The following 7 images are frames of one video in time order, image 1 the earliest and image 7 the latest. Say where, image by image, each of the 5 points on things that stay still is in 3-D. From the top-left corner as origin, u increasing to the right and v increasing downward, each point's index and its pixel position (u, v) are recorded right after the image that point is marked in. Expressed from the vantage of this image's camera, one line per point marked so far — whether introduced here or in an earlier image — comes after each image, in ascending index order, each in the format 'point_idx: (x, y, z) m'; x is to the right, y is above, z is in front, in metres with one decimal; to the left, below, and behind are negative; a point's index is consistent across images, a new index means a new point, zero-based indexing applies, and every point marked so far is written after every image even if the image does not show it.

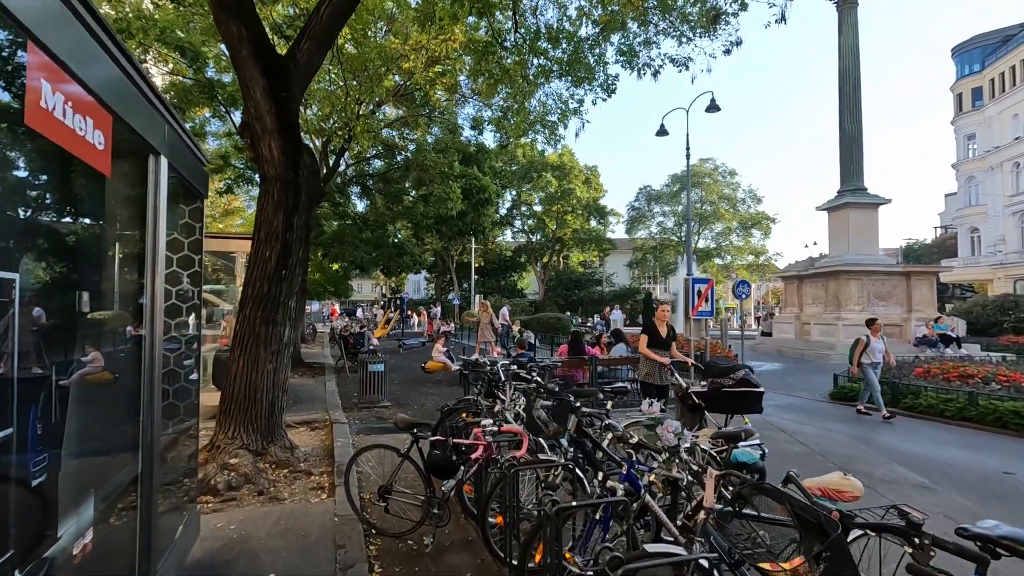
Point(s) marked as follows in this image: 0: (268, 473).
0: (-2.4, -1.8, +5.3) m
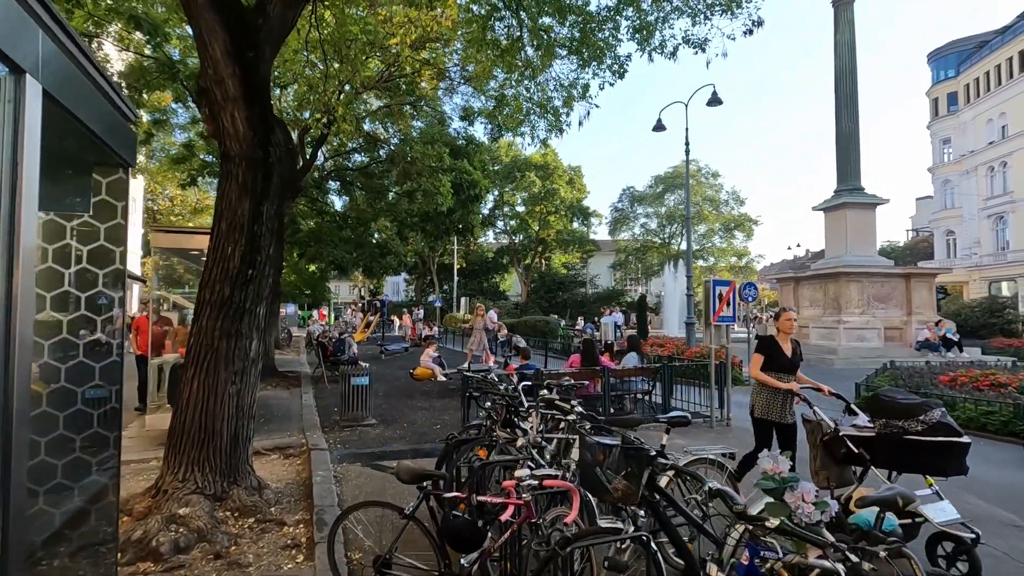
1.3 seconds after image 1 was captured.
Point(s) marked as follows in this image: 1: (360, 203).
0: (-2.2, -1.9, +4.2) m
1: (-4.6, +2.6, +16.1) m
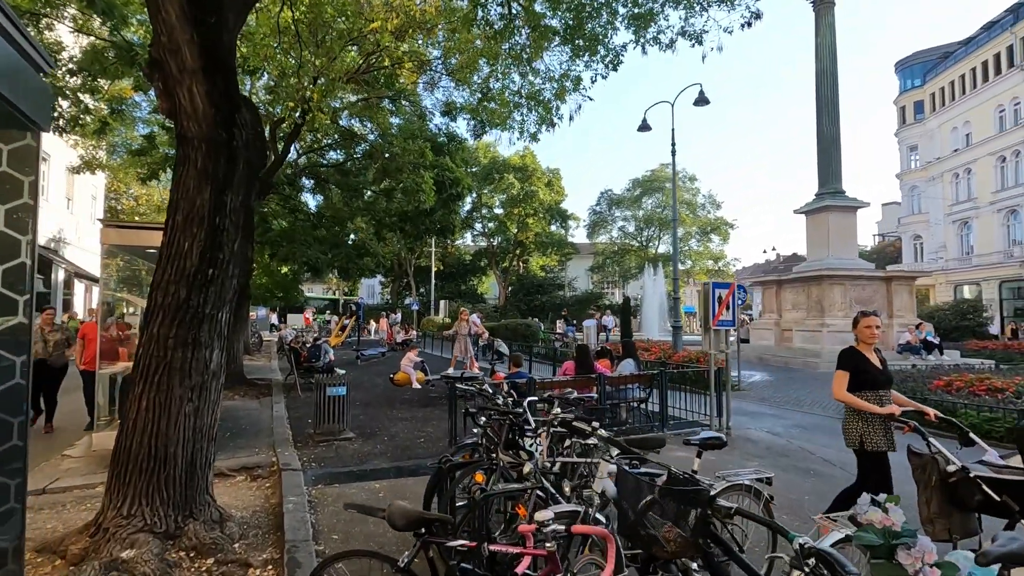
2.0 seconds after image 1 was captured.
0: (-2.2, -1.9, +3.6) m
1: (-5.1, +2.5, +15.3) m
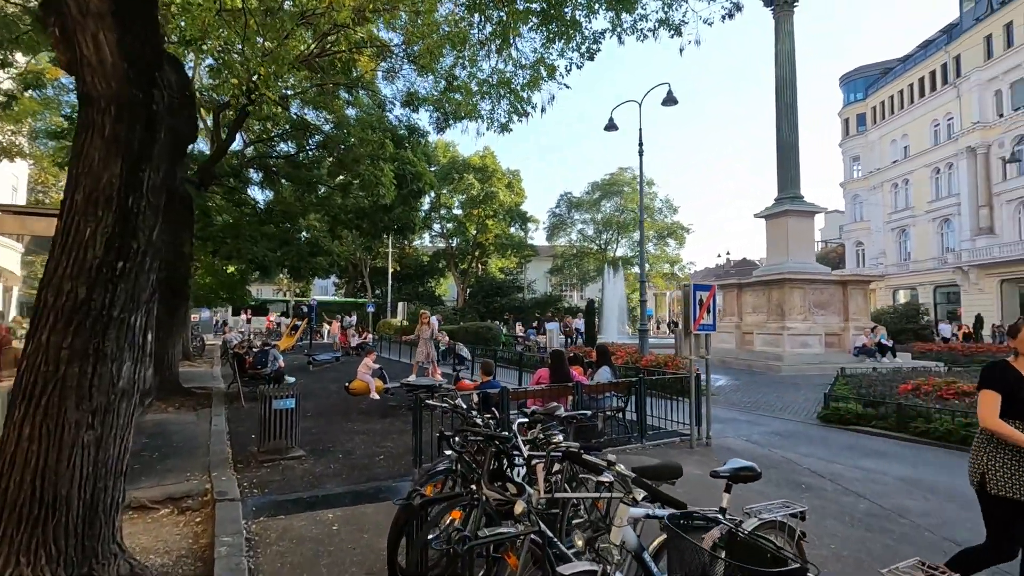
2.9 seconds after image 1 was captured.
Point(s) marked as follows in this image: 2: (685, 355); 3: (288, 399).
0: (-2.3, -1.9, +2.8) m
1: (-6.0, +2.5, +14.3) m
2: (+2.5, -1.0, +7.7) m
3: (-2.9, -1.4, +6.8) m
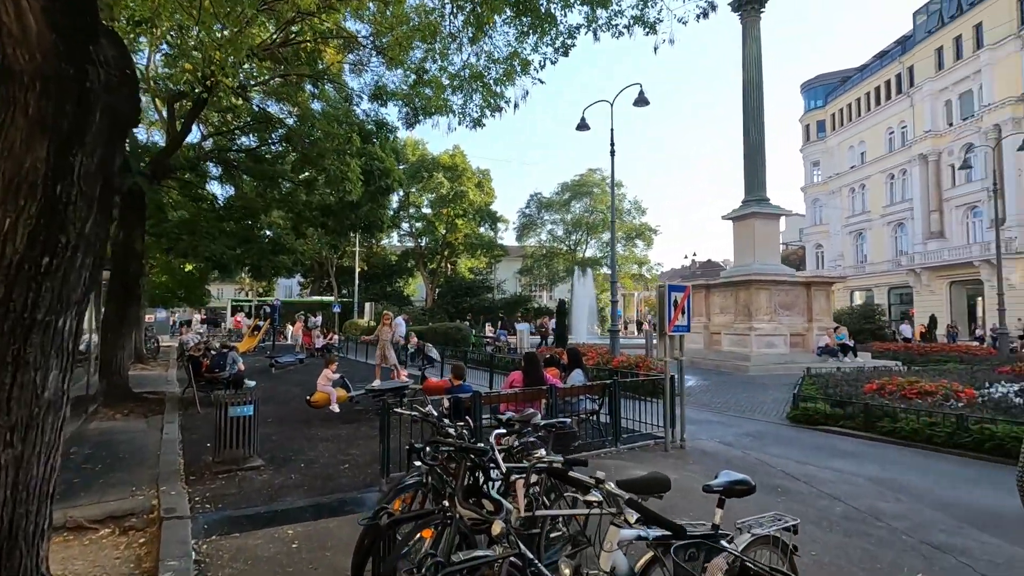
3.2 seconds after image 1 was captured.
0: (-2.4, -1.9, +2.4) m
1: (-6.8, +2.5, +13.7) m
2: (+2.1, -1.0, +7.6) m
3: (-3.2, -1.4, +6.4) m
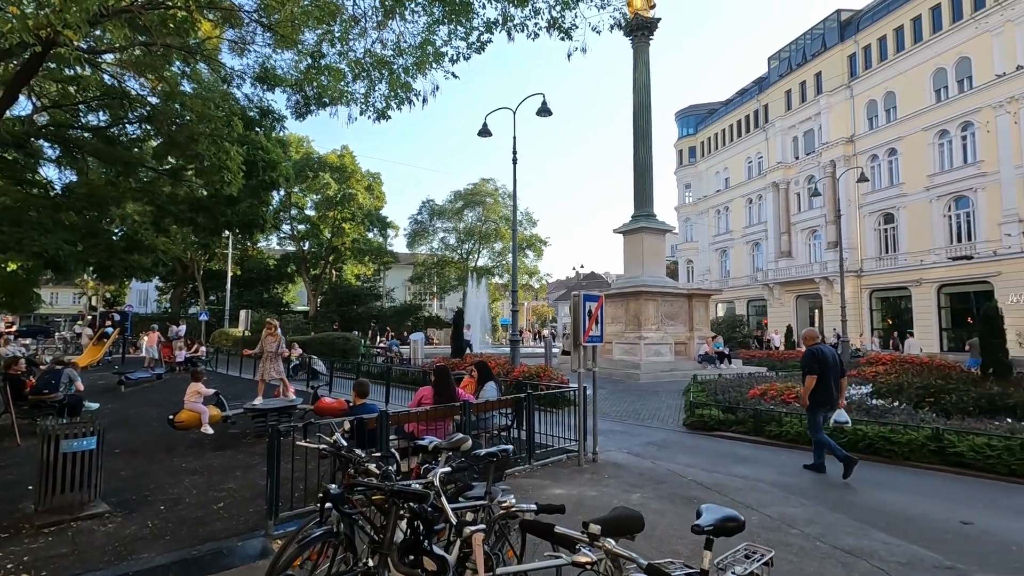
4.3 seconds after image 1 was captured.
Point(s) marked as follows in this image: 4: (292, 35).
0: (-2.5, -1.8, +1.4) m
1: (-9.0, +2.4, +11.6) m
2: (+0.8, -1.1, +7.4) m
3: (-4.1, -1.4, +5.1) m
4: (-3.8, +4.4, +9.2) m
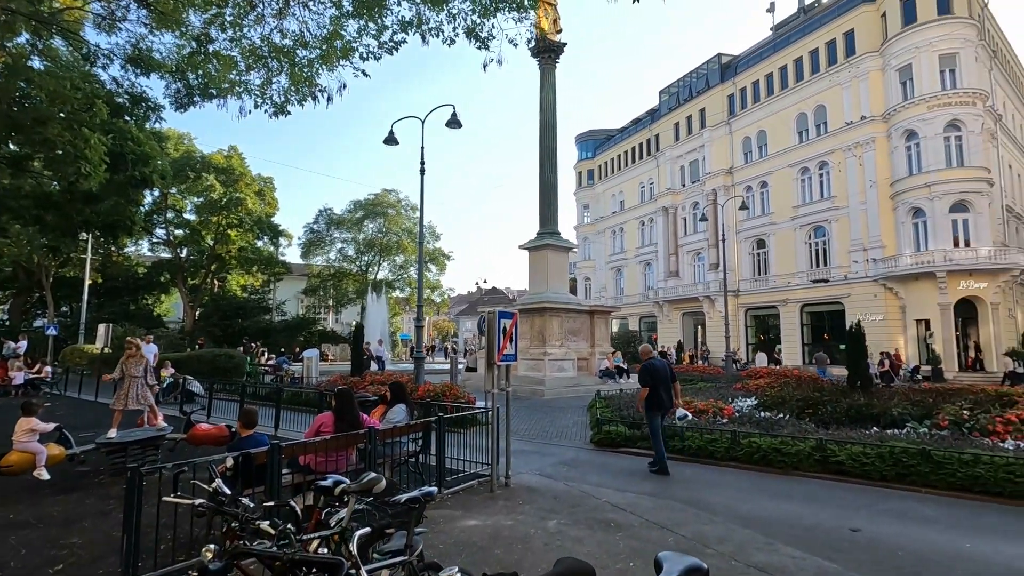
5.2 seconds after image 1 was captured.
0: (-2.5, -1.8, +0.5) m
1: (-10.8, +2.3, +9.5) m
2: (-0.3, -1.3, +7.1) m
3: (-4.8, -1.5, +3.9) m
4: (-5.2, +4.2, +8.2) m
